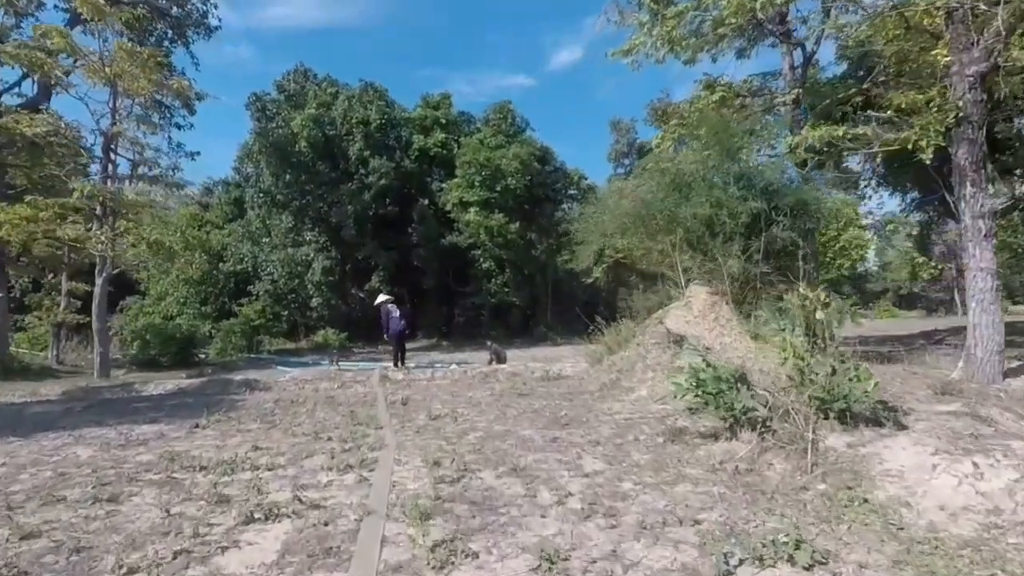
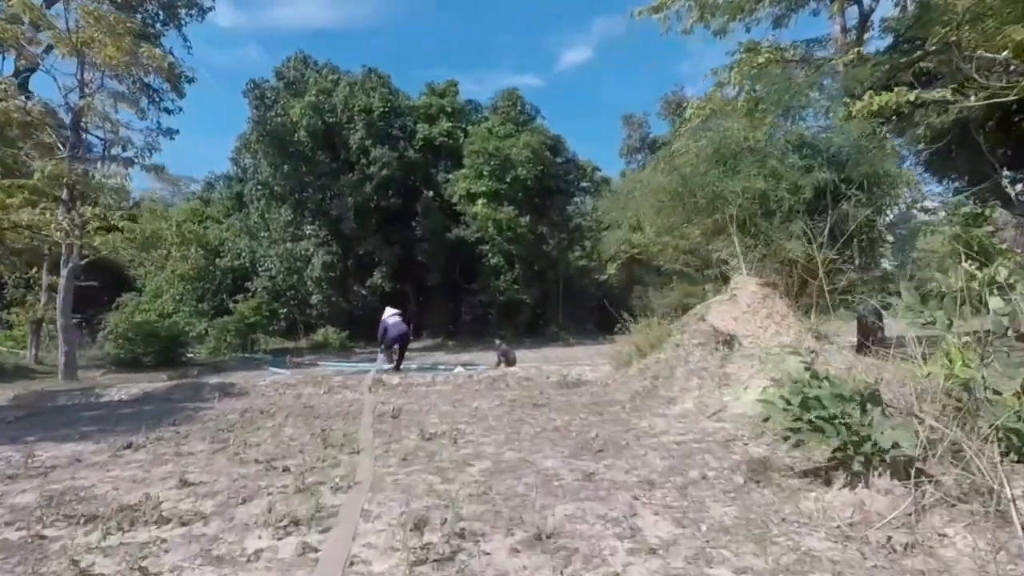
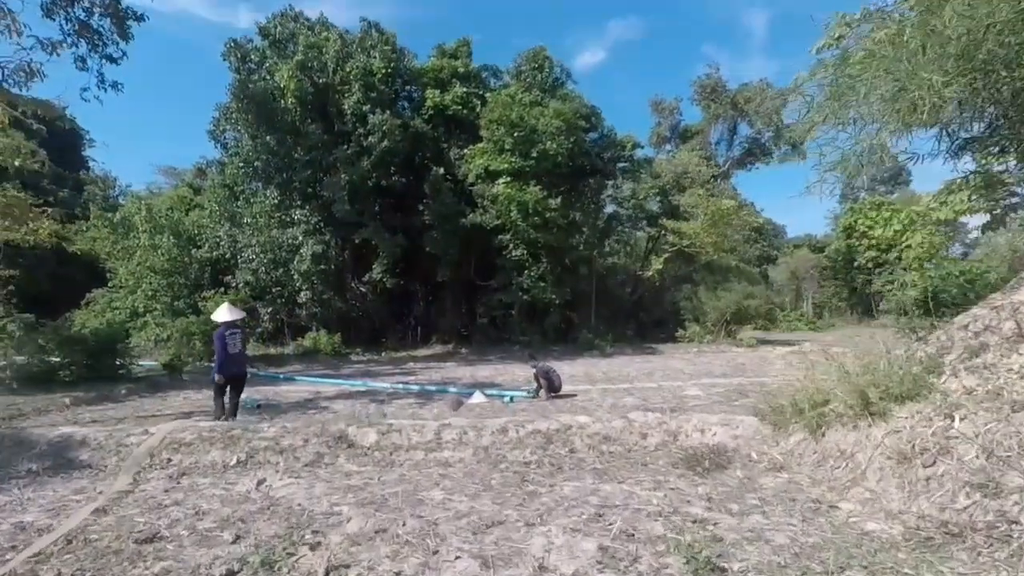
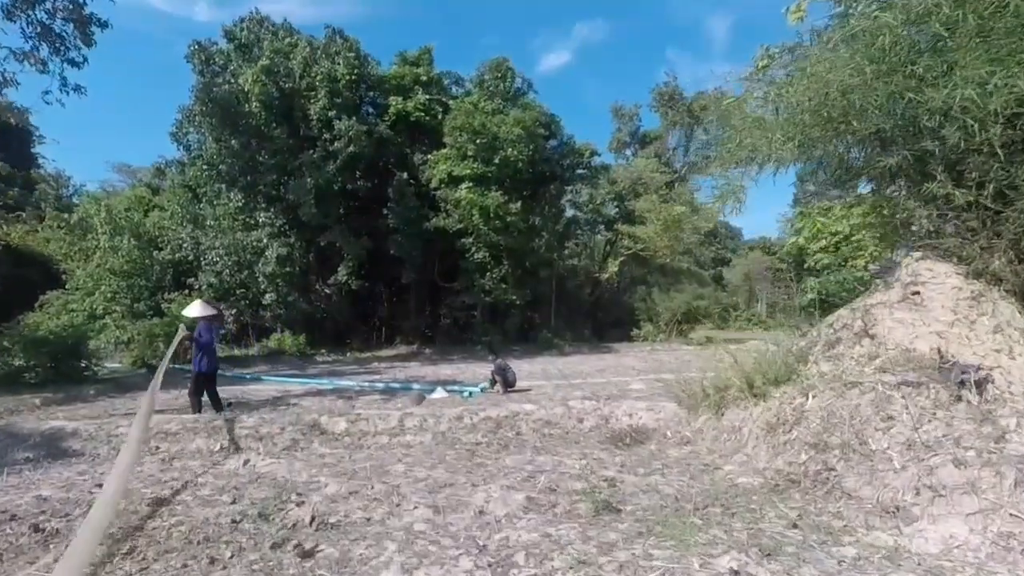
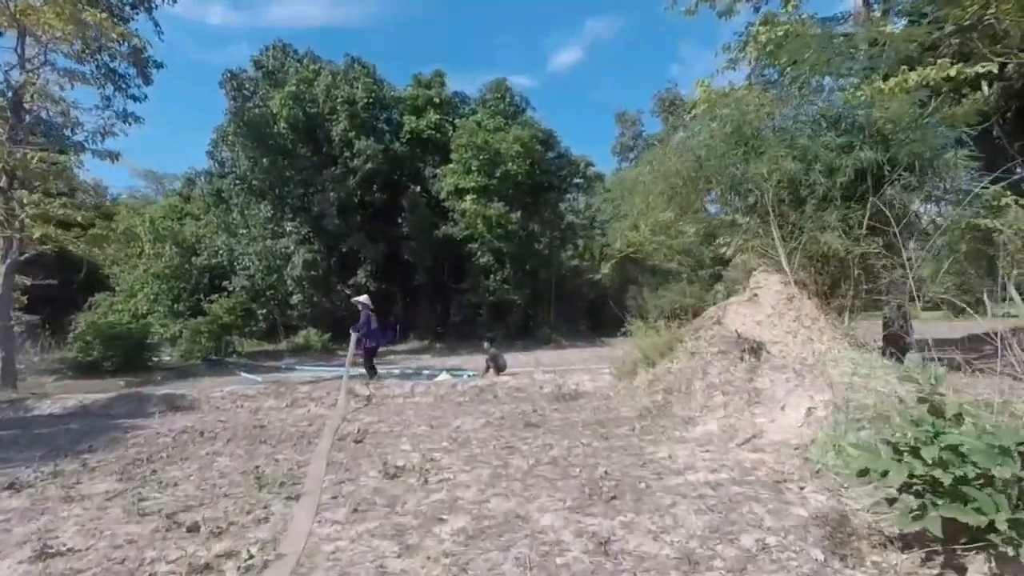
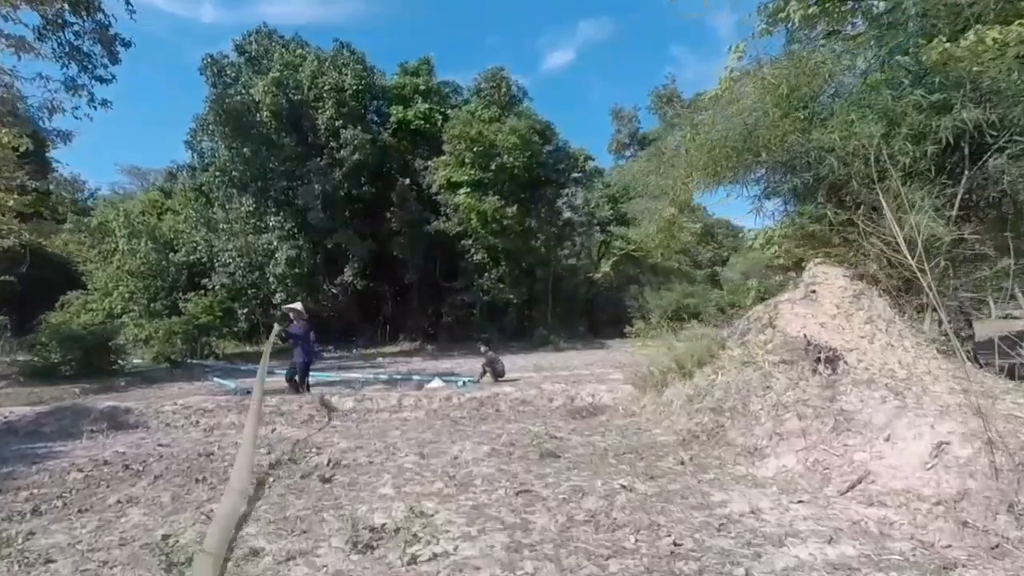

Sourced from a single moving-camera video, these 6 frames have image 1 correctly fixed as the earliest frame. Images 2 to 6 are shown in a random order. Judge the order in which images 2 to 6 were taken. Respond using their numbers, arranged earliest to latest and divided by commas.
2, 5, 6, 4, 3
